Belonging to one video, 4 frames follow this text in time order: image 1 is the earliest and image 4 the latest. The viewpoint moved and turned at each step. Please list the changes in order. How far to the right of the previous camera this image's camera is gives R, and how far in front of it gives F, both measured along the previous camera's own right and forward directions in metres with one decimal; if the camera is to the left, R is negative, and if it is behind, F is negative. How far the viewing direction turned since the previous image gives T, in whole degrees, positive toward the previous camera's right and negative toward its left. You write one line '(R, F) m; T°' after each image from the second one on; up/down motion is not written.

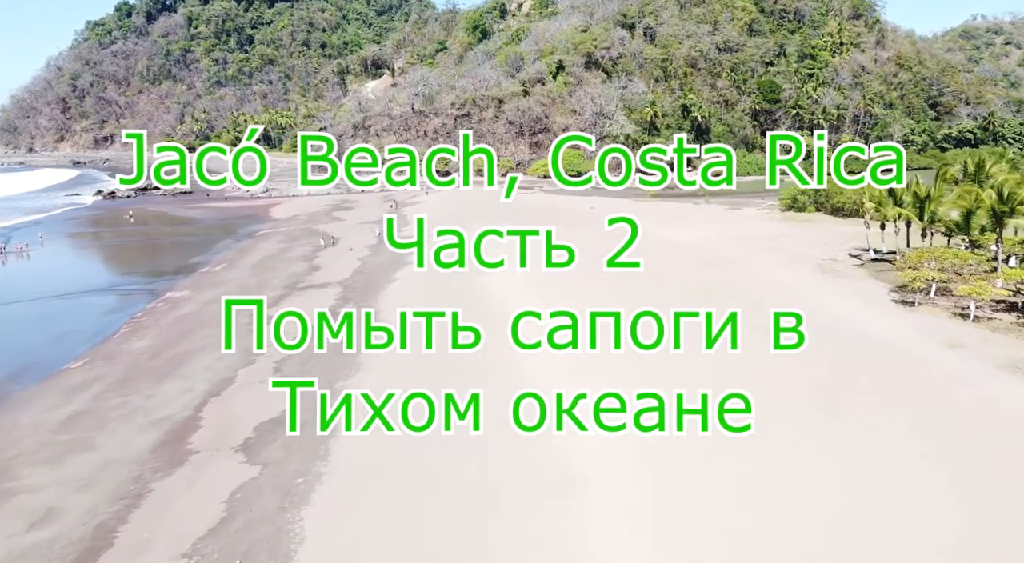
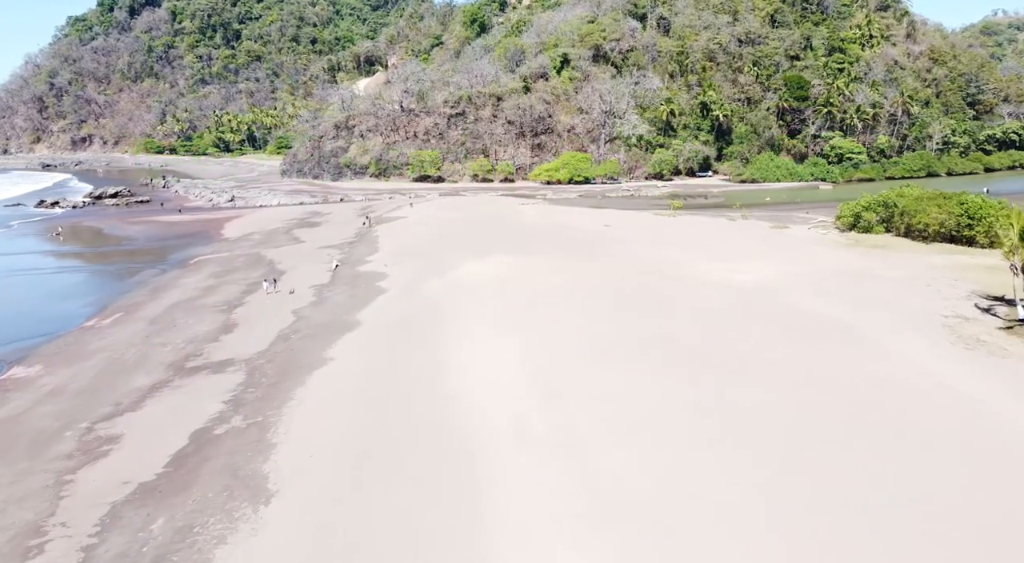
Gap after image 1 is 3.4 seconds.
(+0.2, +9.0) m; 0°
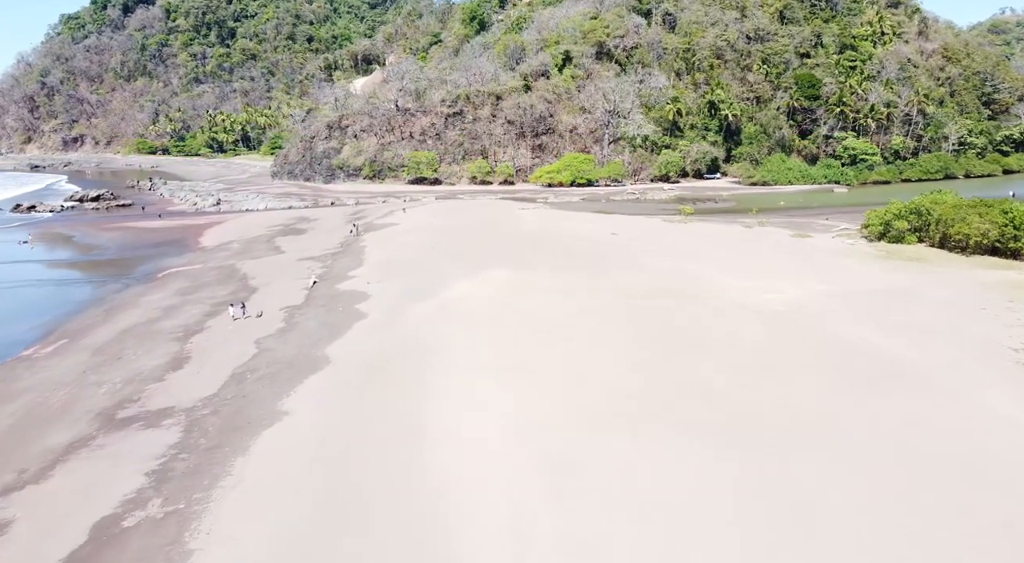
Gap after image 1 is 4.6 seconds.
(+0.1, +3.1) m; 0°
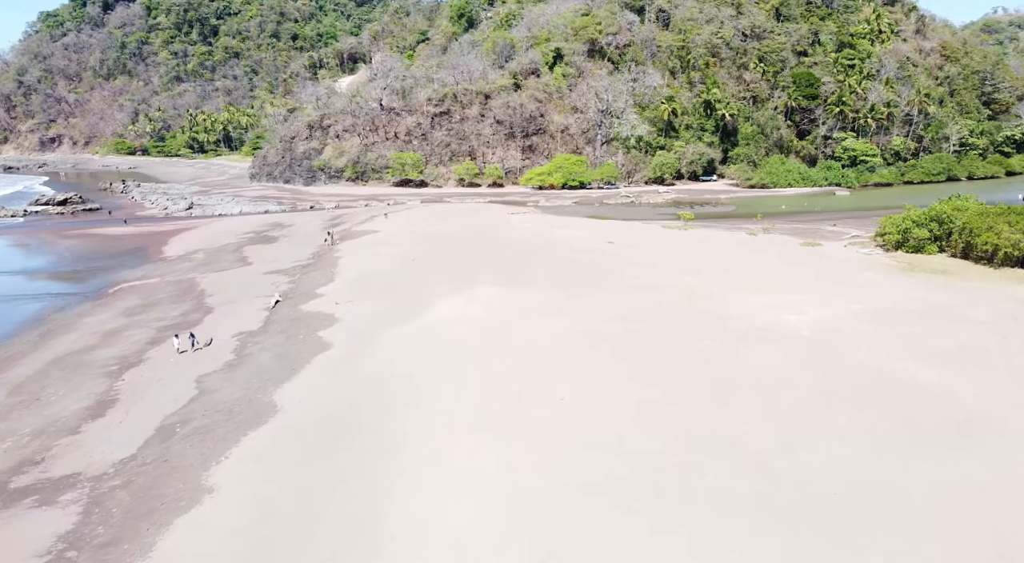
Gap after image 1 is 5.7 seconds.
(+0.1, +2.8) m; +1°
